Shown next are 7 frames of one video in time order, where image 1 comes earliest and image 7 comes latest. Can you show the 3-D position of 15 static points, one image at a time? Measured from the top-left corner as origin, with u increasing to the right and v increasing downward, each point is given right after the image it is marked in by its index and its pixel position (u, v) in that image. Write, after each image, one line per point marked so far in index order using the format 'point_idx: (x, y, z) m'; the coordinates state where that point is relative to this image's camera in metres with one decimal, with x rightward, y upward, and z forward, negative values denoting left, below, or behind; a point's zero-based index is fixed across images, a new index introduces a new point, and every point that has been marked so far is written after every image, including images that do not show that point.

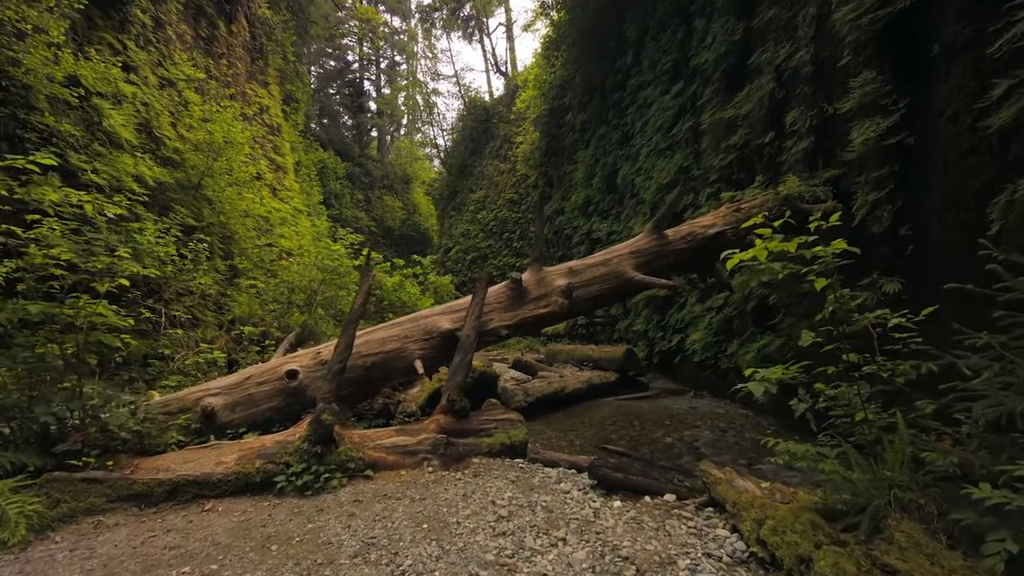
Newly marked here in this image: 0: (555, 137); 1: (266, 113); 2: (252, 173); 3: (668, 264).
0: (+1.4, +4.6, +15.9) m
1: (-7.7, +5.5, +15.7) m
2: (-6.4, +2.8, +12.4) m
3: (+1.6, +0.2, +5.0) m
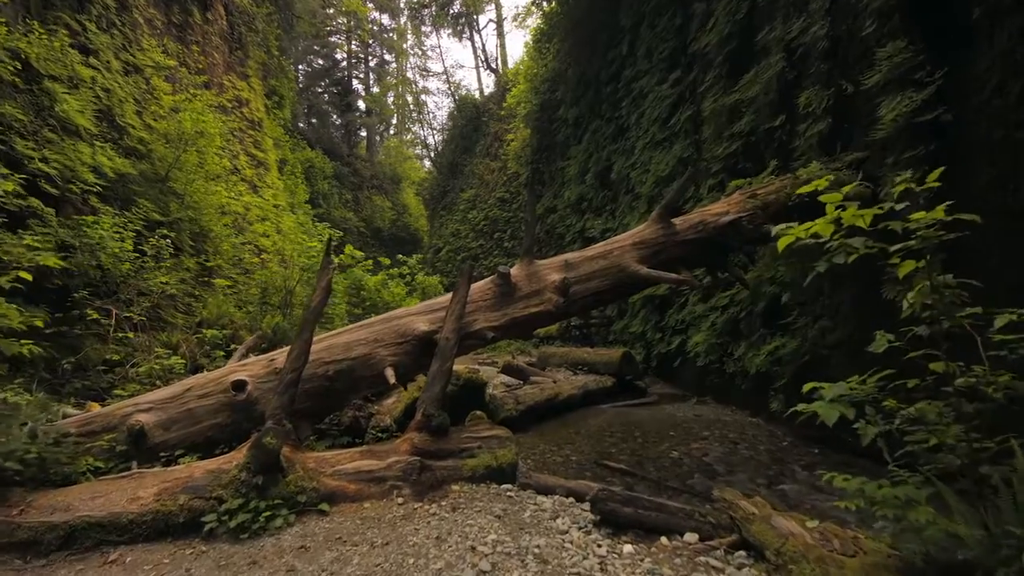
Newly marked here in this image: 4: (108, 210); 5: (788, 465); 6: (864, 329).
0: (+1.1, +4.6, +15.4) m
1: (-8.0, +5.4, +15.1) m
2: (-6.6, +2.8, +11.8) m
3: (+1.4, +0.3, +4.5) m
4: (-5.5, +1.1, +6.9) m
5: (+2.3, -1.5, +4.1) m
6: (+3.1, -0.4, +4.4) m
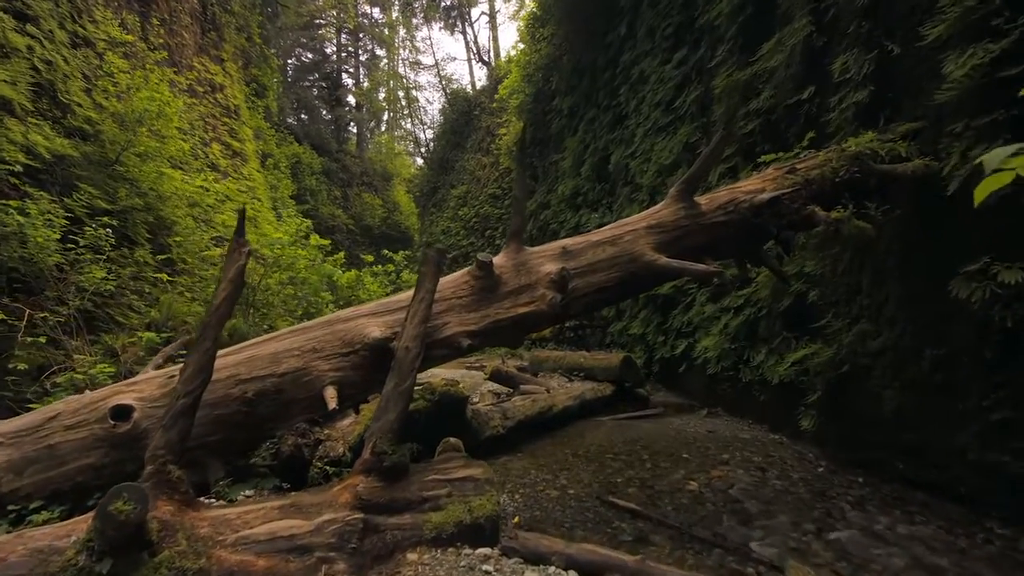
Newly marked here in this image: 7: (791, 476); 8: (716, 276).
0: (+0.8, +4.7, +14.6) m
1: (-8.2, +5.5, +14.2) m
2: (-6.8, +2.9, +10.9) m
3: (+1.3, +0.3, +3.7) m
4: (-5.7, +1.1, +6.1) m
5: (+2.2, -1.4, +3.4) m
6: (+2.9, -0.3, +3.7) m
7: (+2.1, -1.4, +3.8) m
8: (+1.4, +0.1, +3.4) m
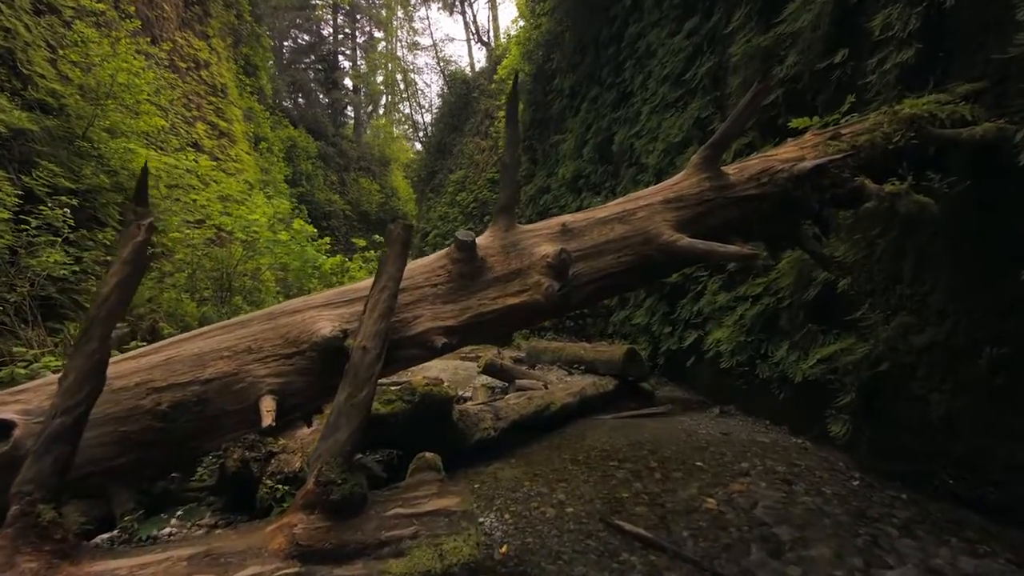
0: (+0.8, +5.0, +13.9) m
1: (-8.2, +5.9, +13.5) m
2: (-6.9, +3.1, +10.3) m
3: (+1.3, +0.4, +3.1) m
4: (-5.7, +1.3, +5.5) m
5: (+2.1, -1.4, +2.9) m
6: (+2.9, -0.3, +3.2) m
7: (+2.1, -1.3, +3.3) m
8: (+1.3, +0.2, +2.8) m
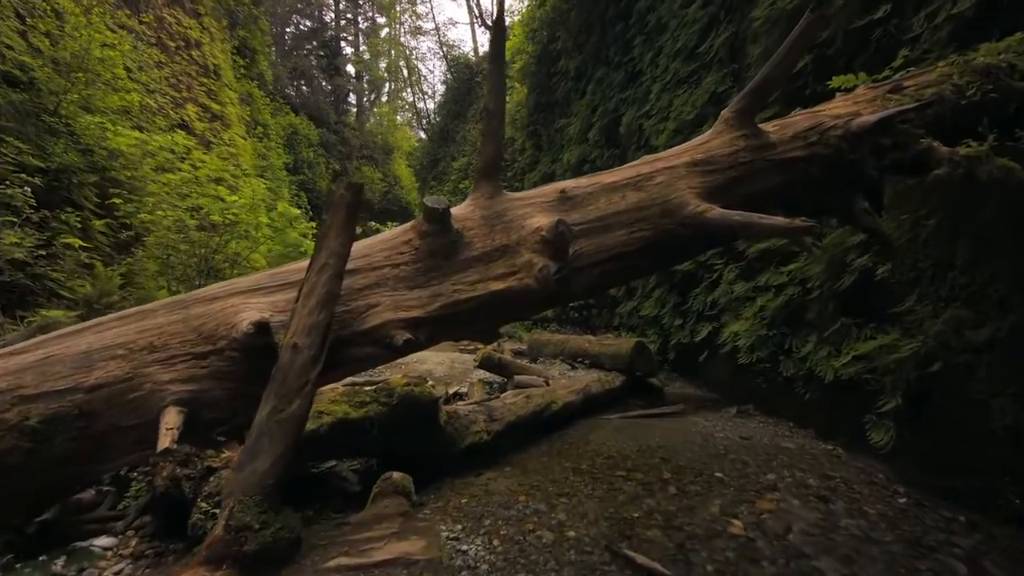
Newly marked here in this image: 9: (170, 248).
0: (+0.9, +5.3, +13.4) m
1: (-8.1, +6.2, +13.0) m
2: (-6.8, +3.4, +9.9) m
3: (+1.2, +0.5, +2.7) m
4: (-5.8, +1.4, +5.1) m
5: (+2.0, -1.3, +2.4) m
6: (+2.8, -0.2, +2.7) m
7: (+2.0, -1.3, +2.9) m
8: (+1.2, +0.2, +2.3) m
9: (-4.3, +0.5, +6.3) m
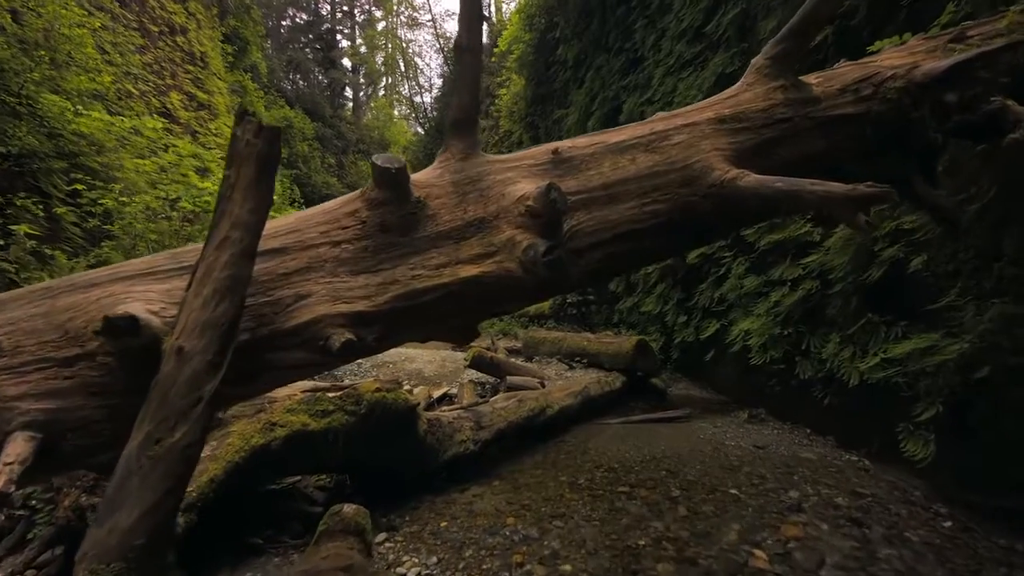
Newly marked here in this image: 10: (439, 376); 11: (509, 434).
0: (+0.8, +5.4, +12.9) m
1: (-8.2, +6.3, +12.6) m
2: (-6.9, +3.5, +9.4) m
3: (+1.2, +0.5, +2.2) m
4: (-5.8, +1.5, +4.6) m
5: (+2.0, -1.3, +2.0) m
6: (+2.8, -0.2, +2.3) m
7: (+1.9, -1.2, +2.5) m
8: (+1.2, +0.3, +1.9) m
9: (-4.3, +0.6, +5.9) m
10: (-0.9, -1.0, +5.9) m
11: (0.0, -1.1, +3.7) m
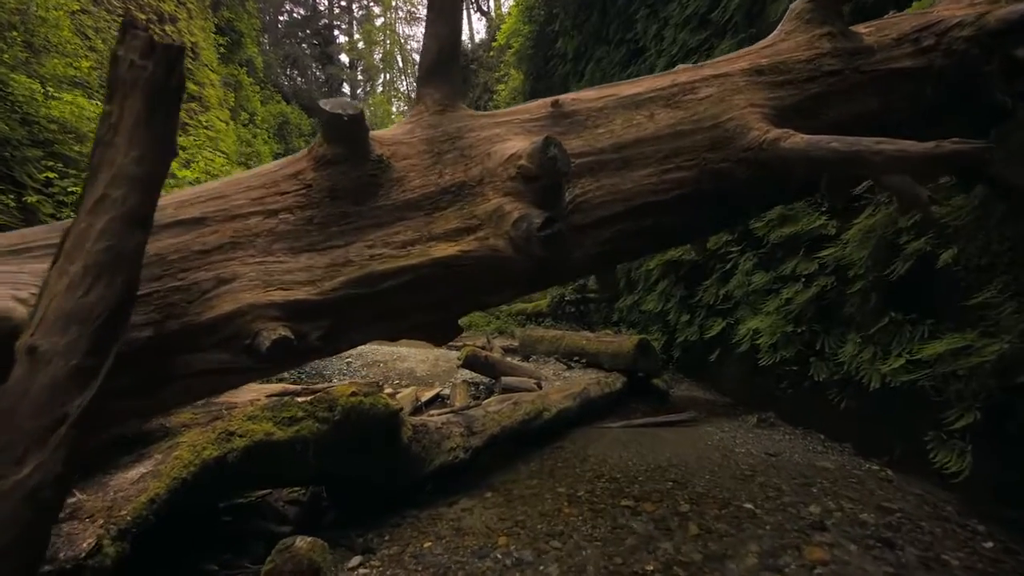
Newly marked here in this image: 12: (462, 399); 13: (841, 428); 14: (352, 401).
0: (+0.7, +5.5, +12.6) m
1: (-8.3, +6.4, +12.2) m
2: (-7.0, +3.6, +9.1) m
3: (+1.1, +0.5, +2.0) m
4: (-5.9, +1.6, +4.3) m
5: (+1.9, -1.2, +1.8) m
6: (+2.7, -0.1, +2.0) m
7: (+1.9, -1.2, +2.2) m
8: (+1.2, +0.3, +1.7) m
9: (-4.4, +0.6, +5.6) m
10: (-0.9, -1.0, +5.6) m
11: (-0.1, -1.0, +3.4) m
12: (-0.5, -1.0, +4.4) m
13: (+2.4, -1.0, +3.7) m
14: (-0.8, -0.5, +2.4) m
